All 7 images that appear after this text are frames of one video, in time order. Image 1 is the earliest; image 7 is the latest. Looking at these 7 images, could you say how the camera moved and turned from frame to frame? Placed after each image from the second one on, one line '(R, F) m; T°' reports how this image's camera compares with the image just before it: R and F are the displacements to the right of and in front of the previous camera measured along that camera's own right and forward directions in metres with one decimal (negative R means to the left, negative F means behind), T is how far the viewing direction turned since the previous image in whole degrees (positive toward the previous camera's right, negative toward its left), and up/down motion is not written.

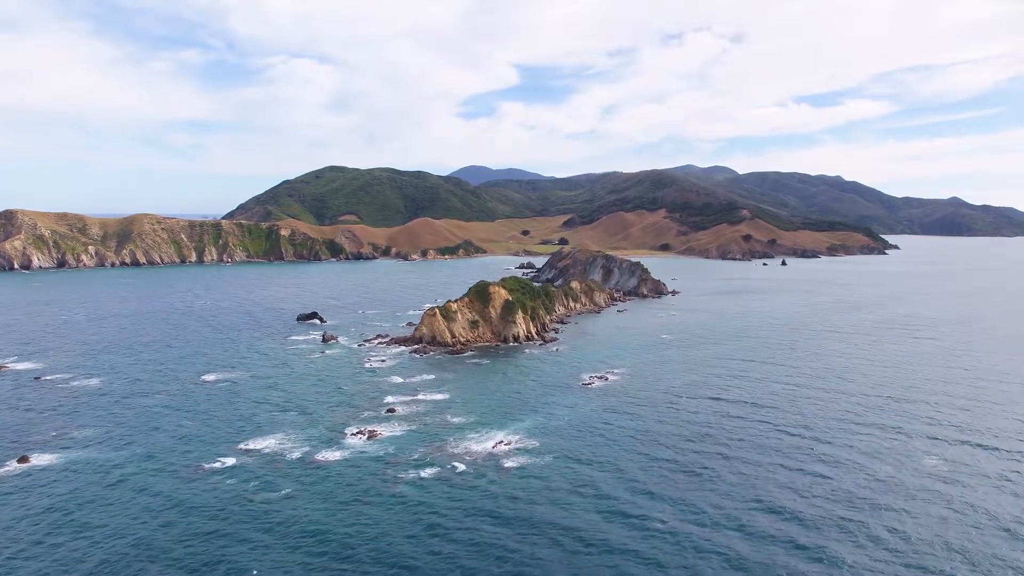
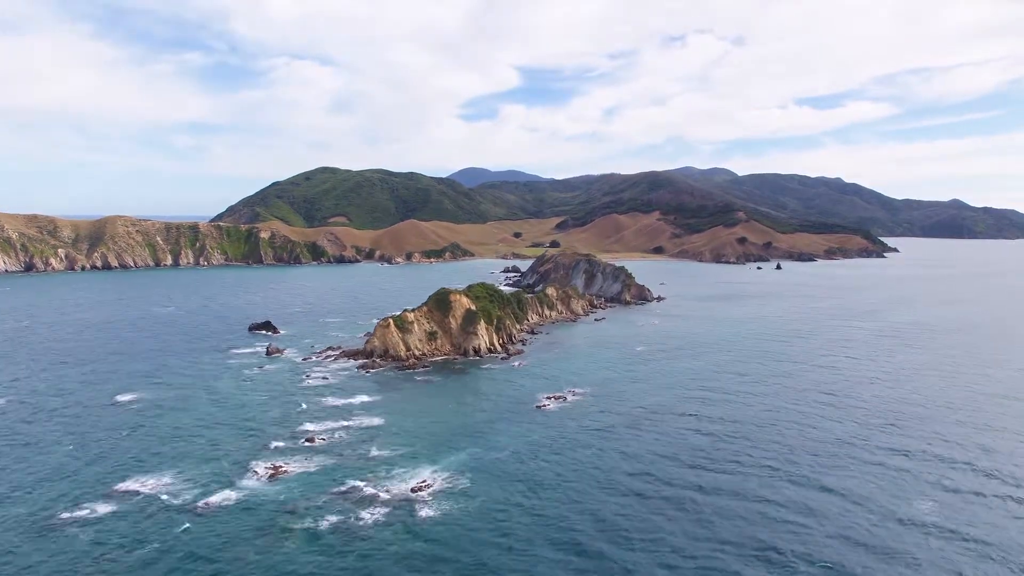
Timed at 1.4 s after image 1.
(+3.5, +6.1) m; 0°
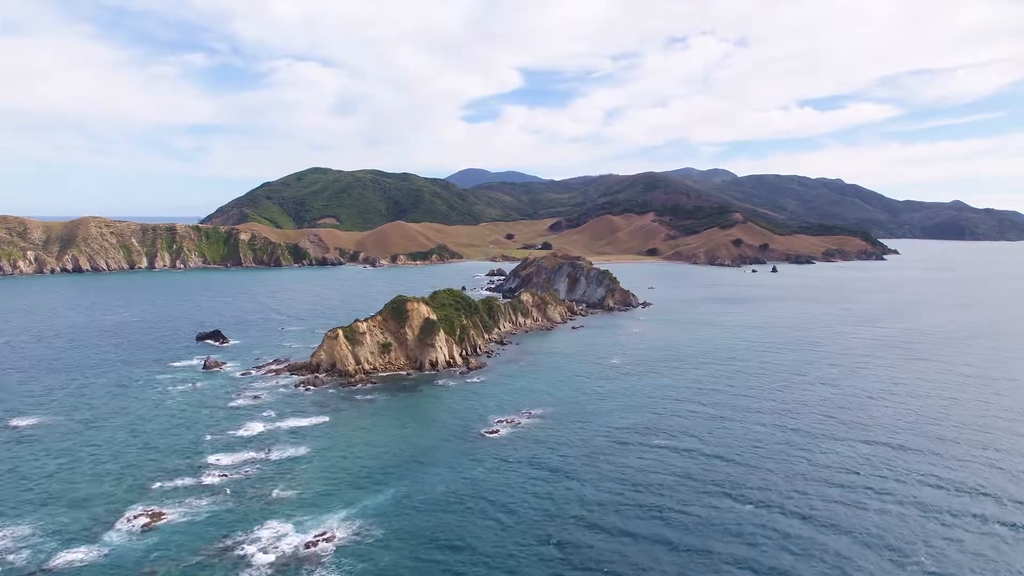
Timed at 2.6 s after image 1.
(+3.2, +6.1) m; 0°
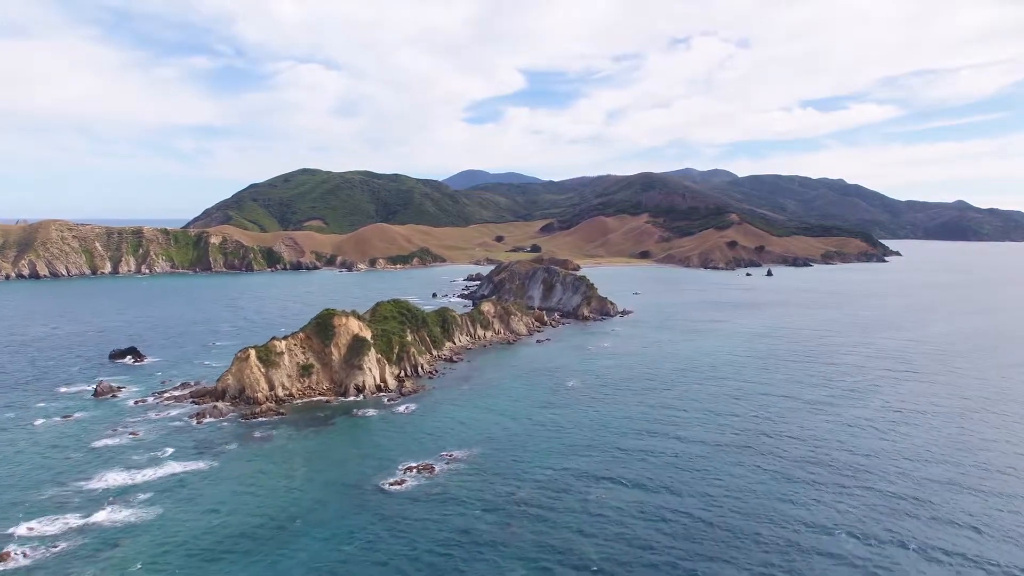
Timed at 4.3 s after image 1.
(+4.4, +8.8) m; 0°
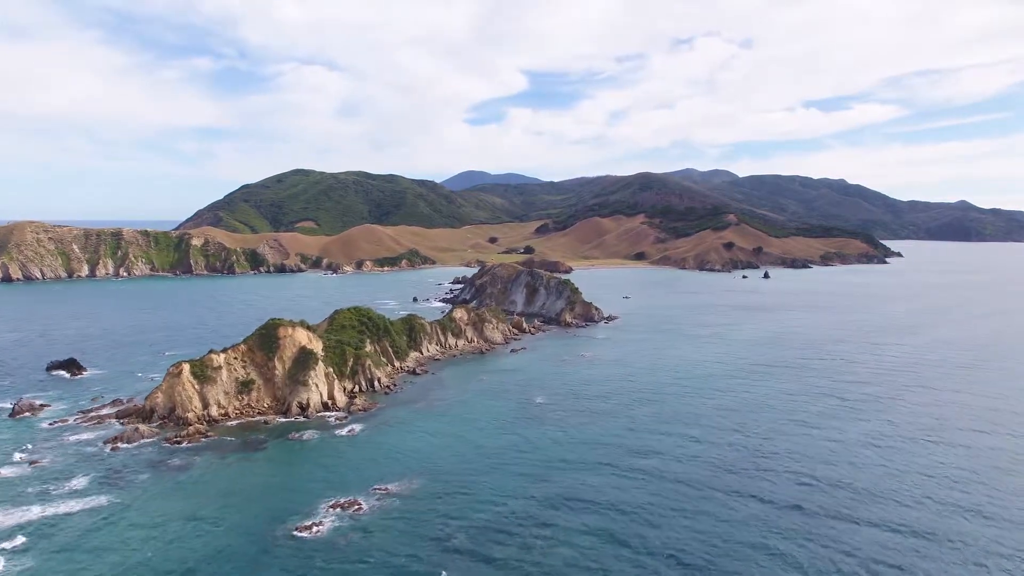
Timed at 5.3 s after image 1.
(+2.7, +5.1) m; 0°
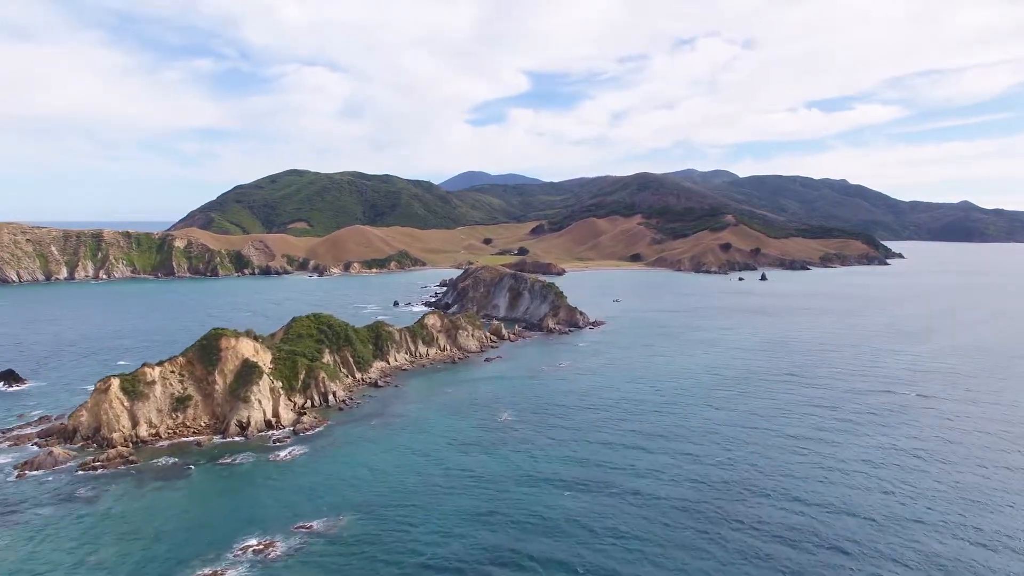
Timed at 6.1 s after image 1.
(+2.4, +4.5) m; 0°
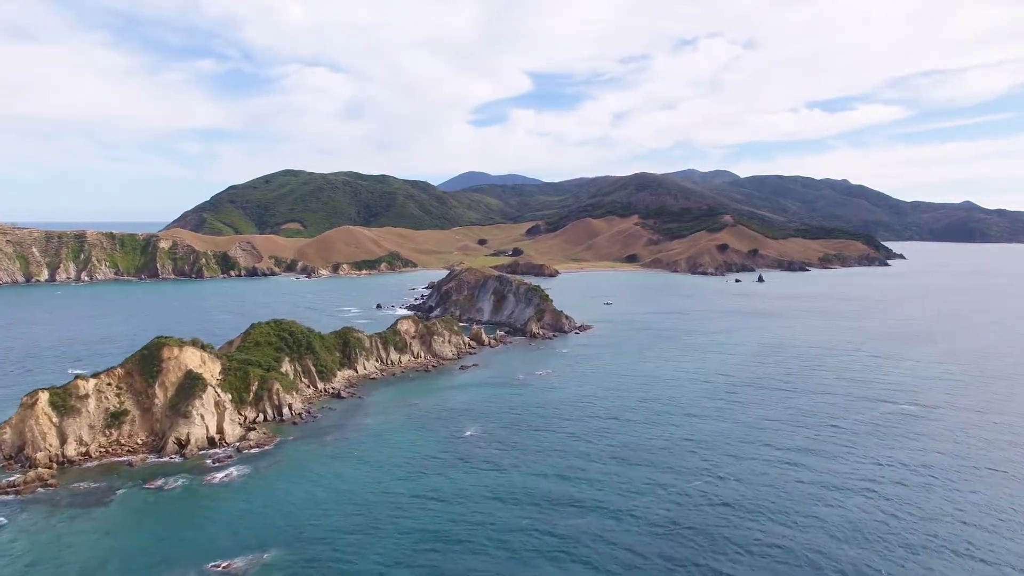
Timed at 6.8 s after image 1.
(+2.0, +3.8) m; 0°
